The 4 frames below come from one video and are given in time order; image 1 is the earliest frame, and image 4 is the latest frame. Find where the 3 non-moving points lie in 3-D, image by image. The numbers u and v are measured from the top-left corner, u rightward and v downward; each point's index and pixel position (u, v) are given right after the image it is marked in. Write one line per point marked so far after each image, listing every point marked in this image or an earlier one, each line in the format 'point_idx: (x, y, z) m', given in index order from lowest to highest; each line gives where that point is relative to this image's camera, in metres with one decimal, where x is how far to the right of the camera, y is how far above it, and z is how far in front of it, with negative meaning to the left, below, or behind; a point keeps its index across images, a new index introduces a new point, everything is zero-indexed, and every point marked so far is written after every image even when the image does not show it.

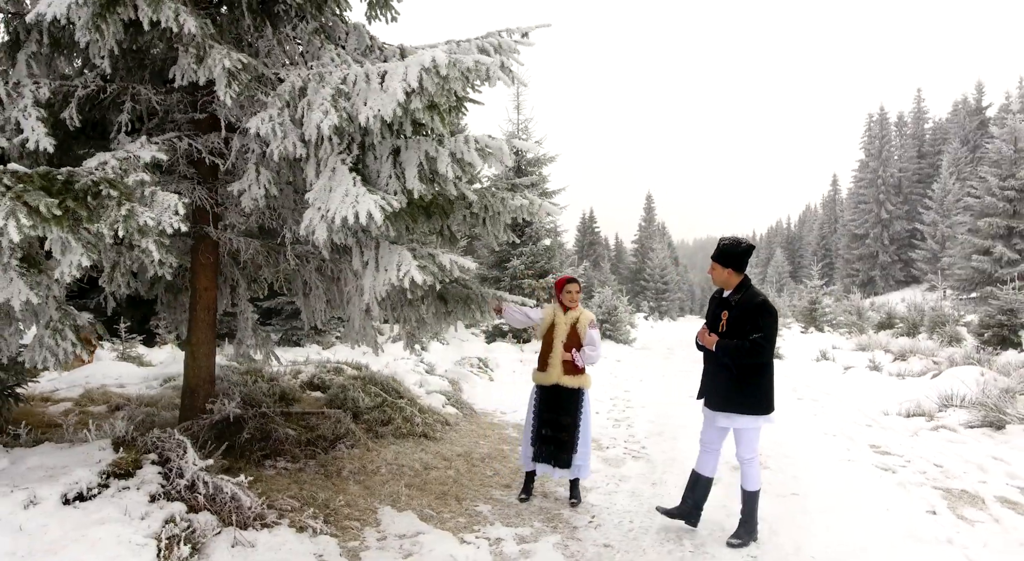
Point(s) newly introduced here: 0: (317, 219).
0: (-1.3, +0.4, +4.1) m
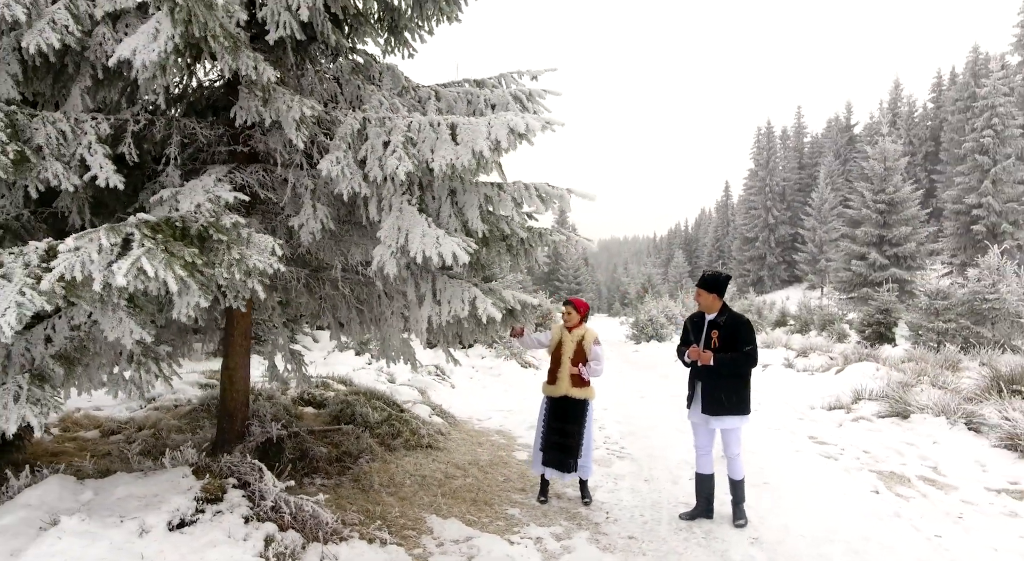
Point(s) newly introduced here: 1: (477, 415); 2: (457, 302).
0: (-0.9, +0.2, +4.5) m
1: (-0.6, -2.2, +9.9) m
2: (-0.4, -0.2, +4.8) m
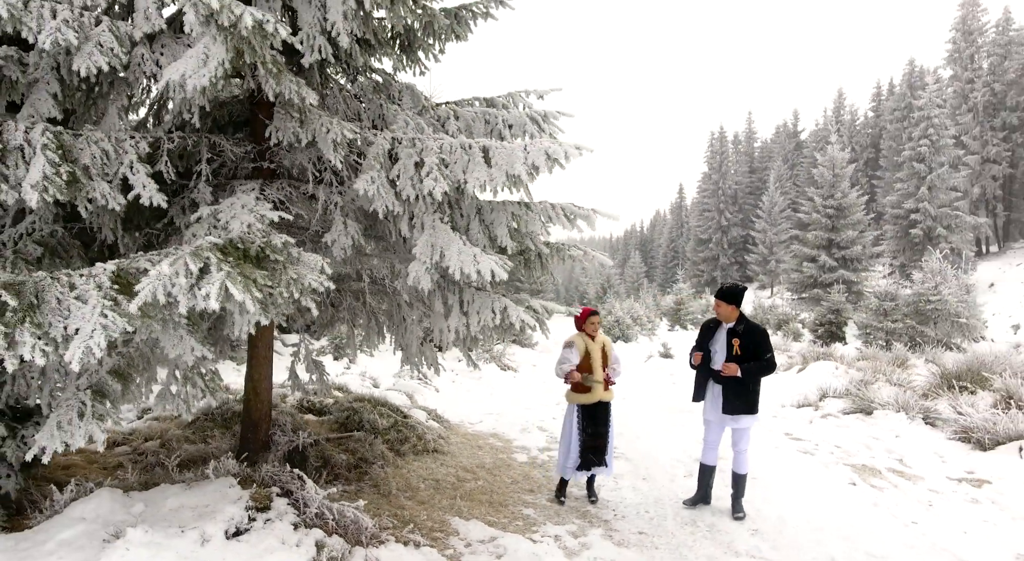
0: (-0.7, +0.1, +4.7) m
1: (-0.7, -2.3, +10.1) m
2: (-0.2, -0.3, +5.1) m
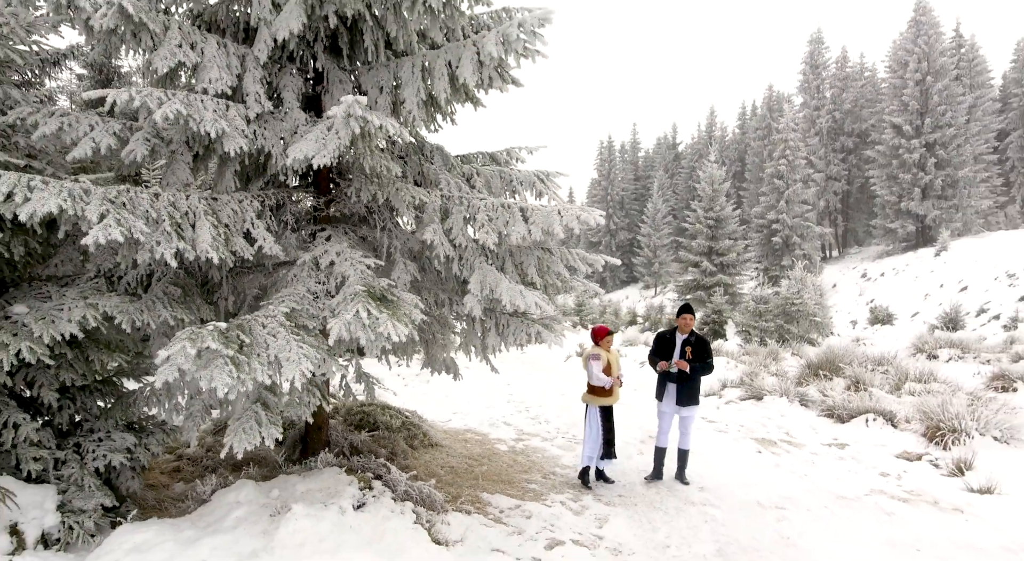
0: (-0.3, -0.2, +6.2) m
1: (-1.4, -2.6, +11.5) m
2: (0.0, -0.6, +6.6) m
